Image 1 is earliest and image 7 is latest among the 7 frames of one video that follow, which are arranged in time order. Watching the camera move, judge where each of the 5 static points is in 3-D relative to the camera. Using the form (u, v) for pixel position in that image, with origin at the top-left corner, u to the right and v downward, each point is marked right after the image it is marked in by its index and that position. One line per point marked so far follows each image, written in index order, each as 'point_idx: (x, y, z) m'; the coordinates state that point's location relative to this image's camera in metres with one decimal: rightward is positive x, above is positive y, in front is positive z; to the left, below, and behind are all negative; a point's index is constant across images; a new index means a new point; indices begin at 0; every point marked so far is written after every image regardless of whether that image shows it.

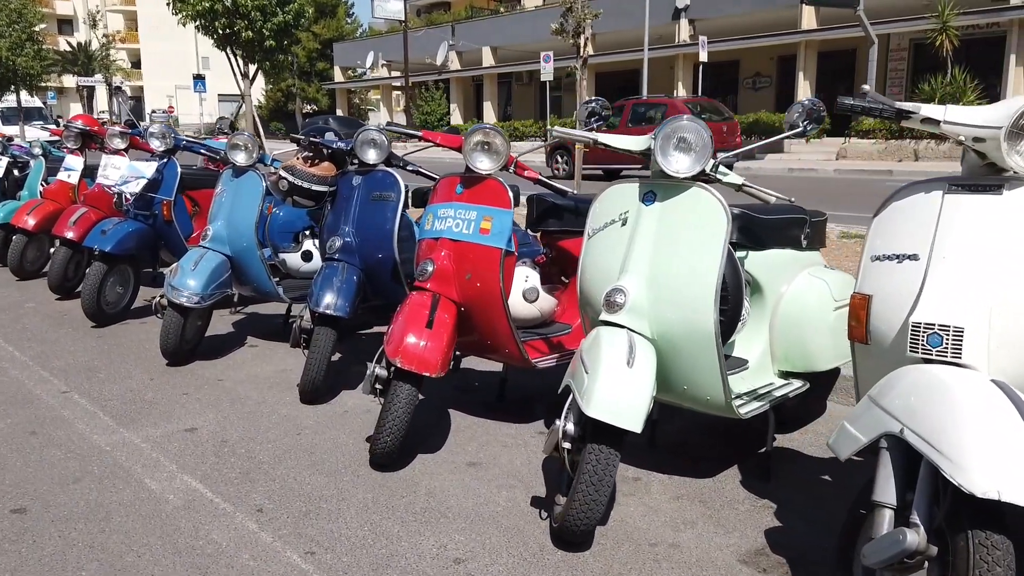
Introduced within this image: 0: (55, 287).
0: (-4.0, 0.0, +7.2) m
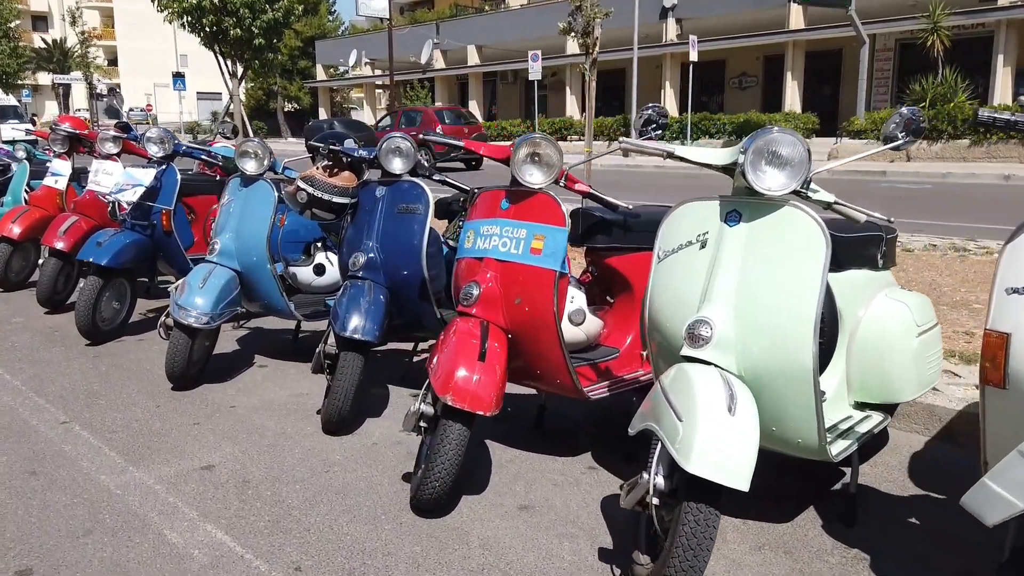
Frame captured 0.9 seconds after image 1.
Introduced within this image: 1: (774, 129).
0: (-3.8, -0.1, +6.8) m
1: (+0.8, +0.5, +2.6) m
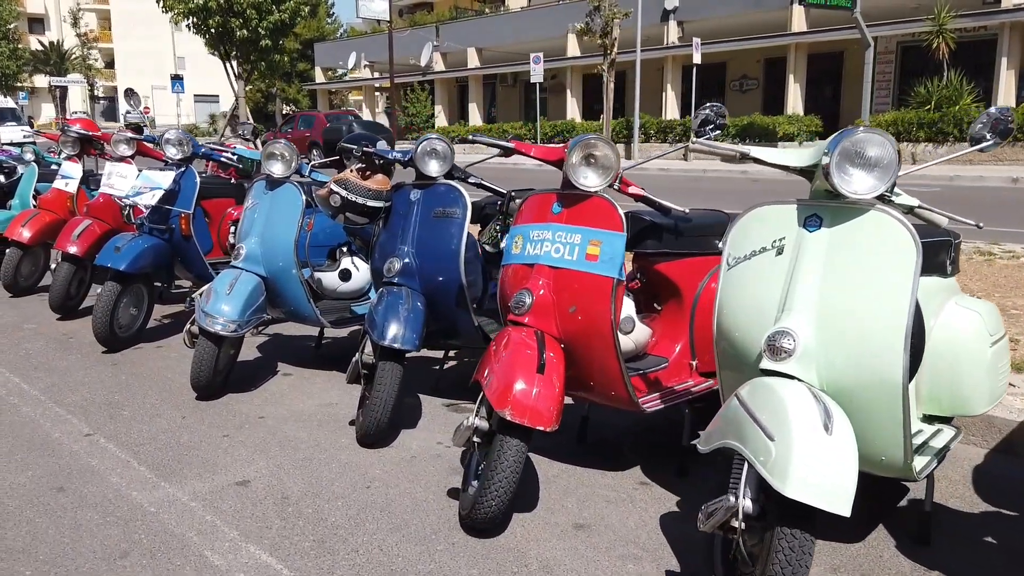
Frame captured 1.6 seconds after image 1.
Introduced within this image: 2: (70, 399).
0: (-3.6, -0.1, +6.6) m
1: (+1.0, +0.5, +2.4) m
2: (-2.5, -0.6, +4.6) m
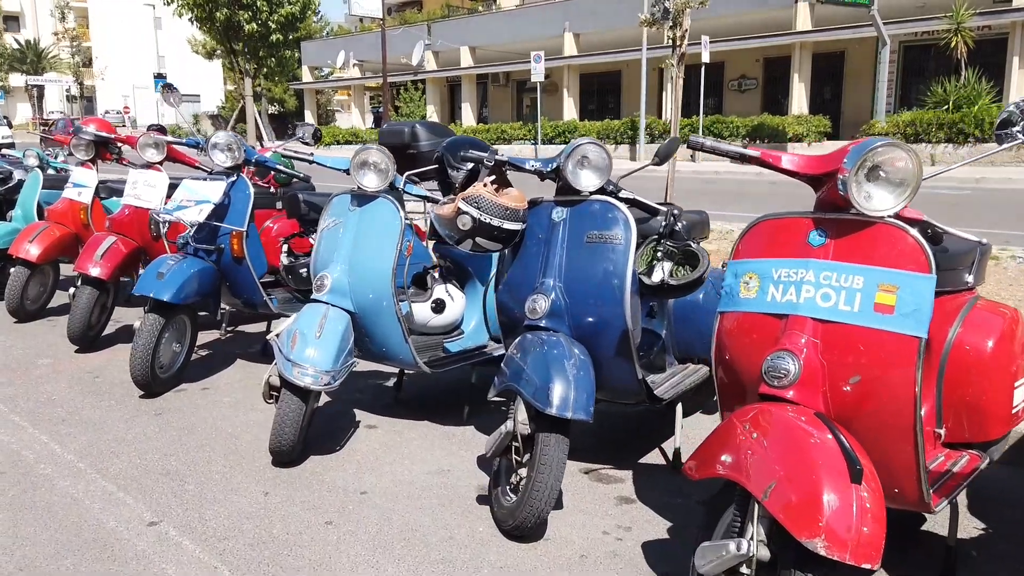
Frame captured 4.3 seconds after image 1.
0: (-3.0, -0.3, +5.7) m
1: (+1.8, +0.3, +1.6) m
2: (-1.8, -0.8, +3.7) m
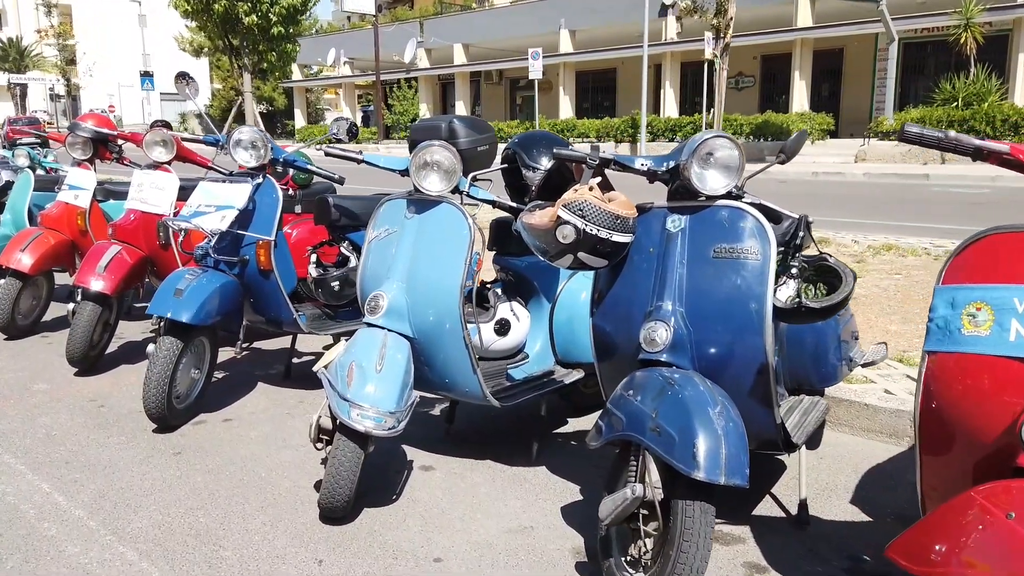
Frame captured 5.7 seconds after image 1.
0: (-2.7, -0.4, +5.0) m
1: (+2.2, +0.2, +1.1) m
2: (-1.4, -0.9, +3.1) m
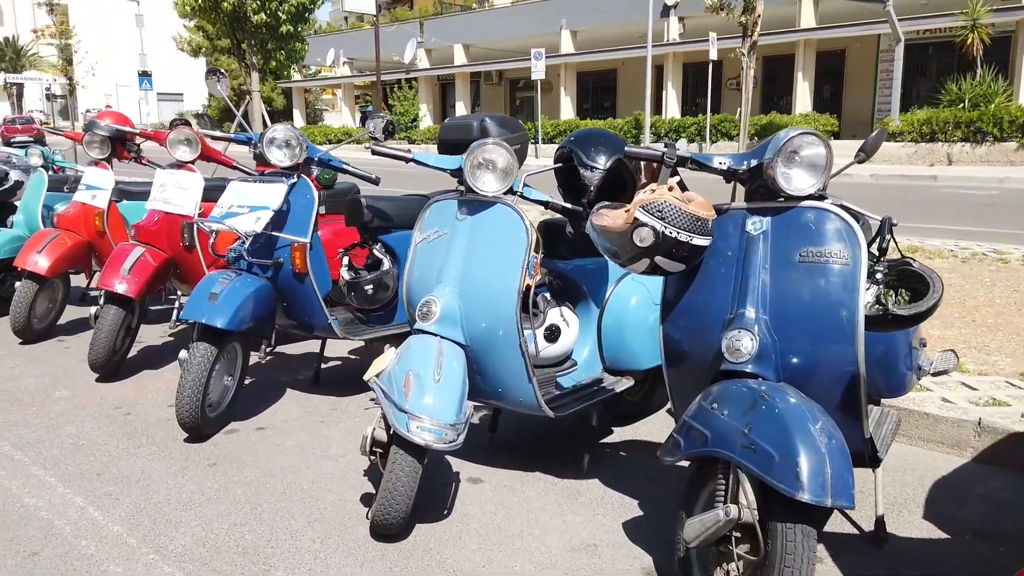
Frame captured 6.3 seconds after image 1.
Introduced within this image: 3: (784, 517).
0: (-2.4, -0.4, +4.9) m
1: (+2.4, +0.2, +0.9) m
2: (-1.2, -0.9, +2.9) m
3: (+0.7, -0.6, +2.2) m
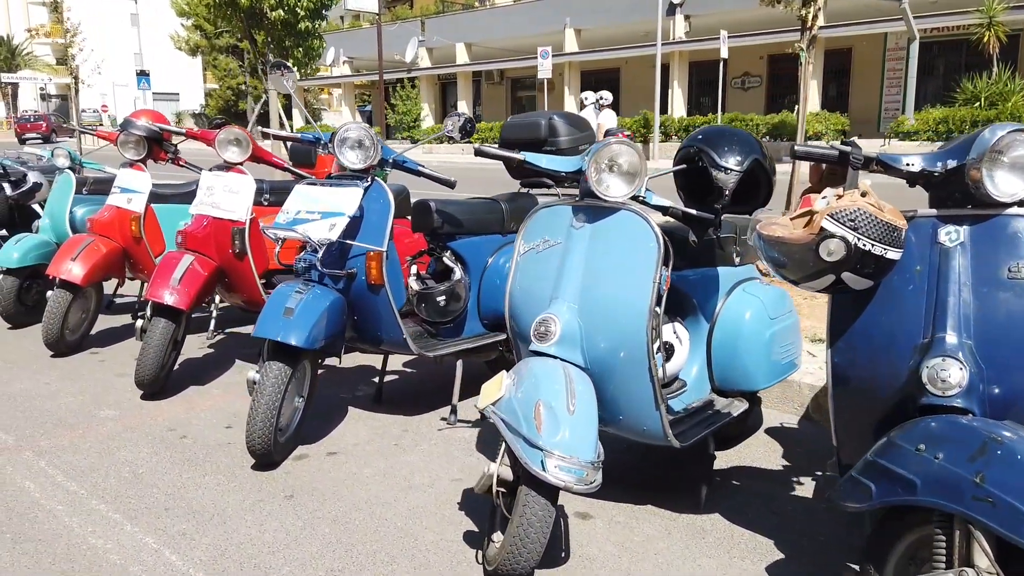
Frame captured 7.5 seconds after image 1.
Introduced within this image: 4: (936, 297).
0: (-2.0, -0.5, +4.5) m
1: (+2.8, +0.1, +0.6) m
2: (-0.7, -1.0, +2.6) m
3: (+1.2, -0.7, +1.8) m
4: (+1.2, 0.0, +2.3) m
